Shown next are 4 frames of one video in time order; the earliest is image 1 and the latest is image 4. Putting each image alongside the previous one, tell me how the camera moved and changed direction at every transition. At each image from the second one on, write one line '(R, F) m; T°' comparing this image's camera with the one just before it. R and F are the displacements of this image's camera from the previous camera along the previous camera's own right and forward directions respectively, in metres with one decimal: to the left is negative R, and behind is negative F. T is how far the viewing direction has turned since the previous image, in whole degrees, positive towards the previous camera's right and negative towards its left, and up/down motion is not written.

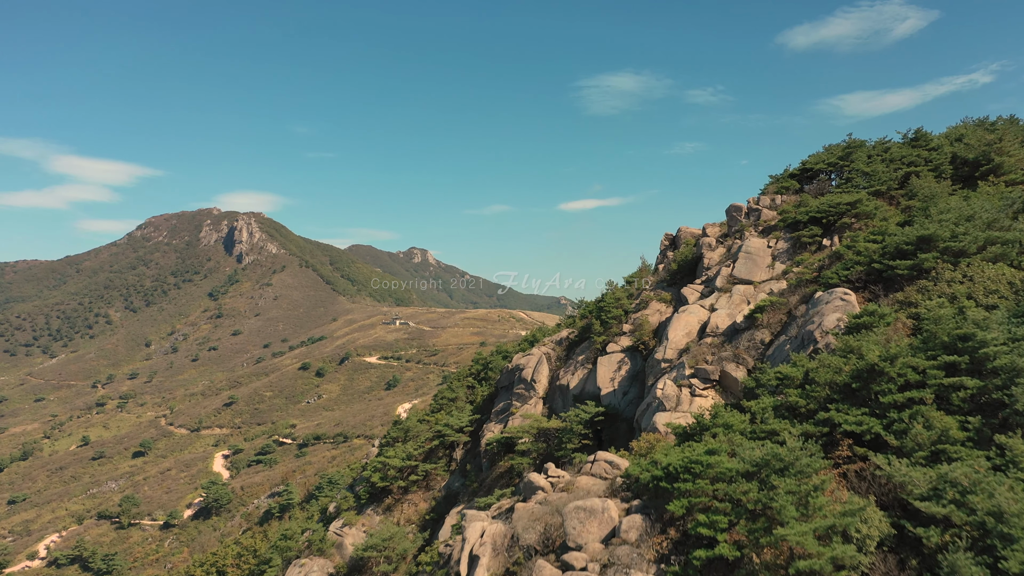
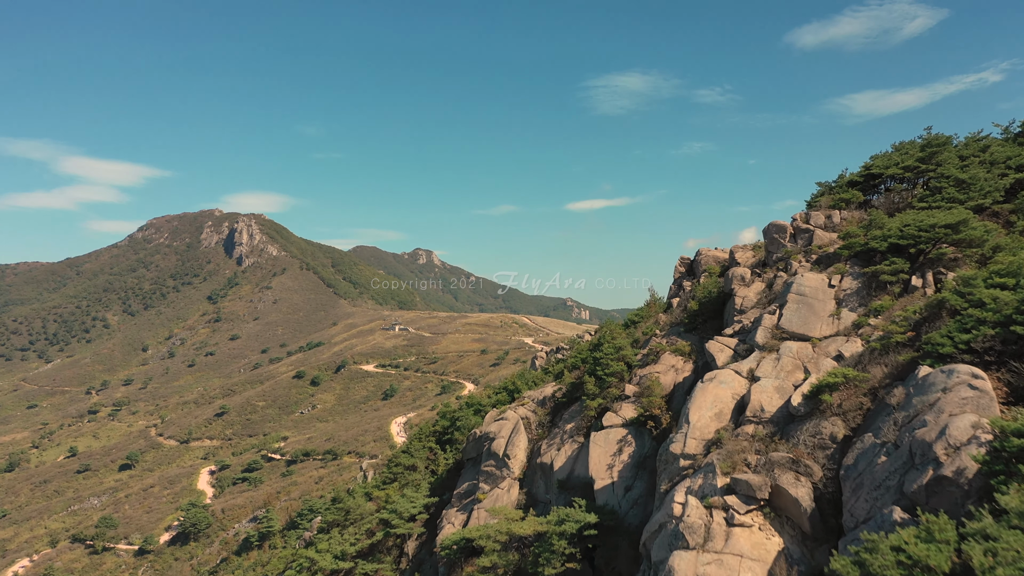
(+2.6, +9.5) m; -1°
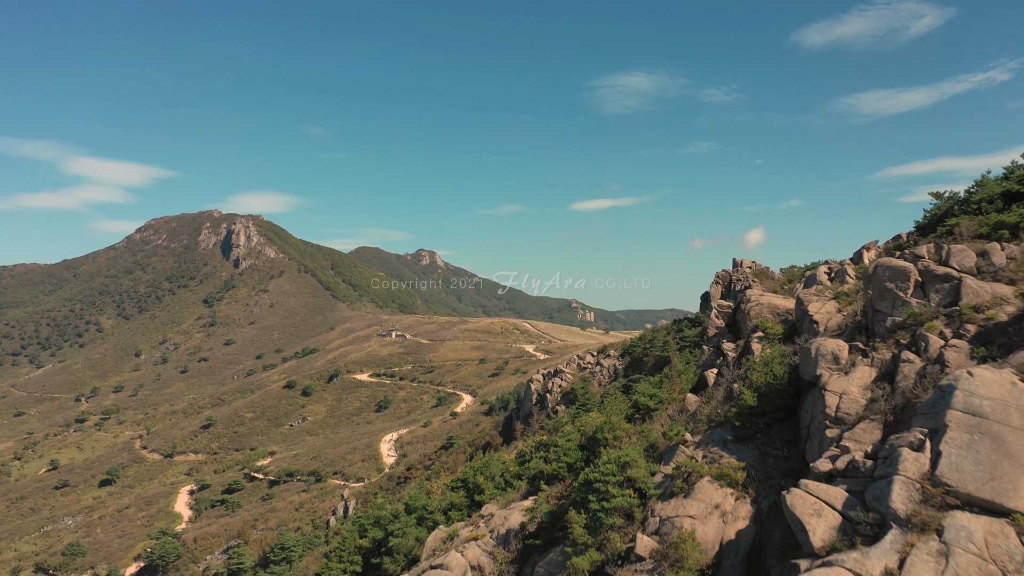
(+2.6, +11.2) m; -1°
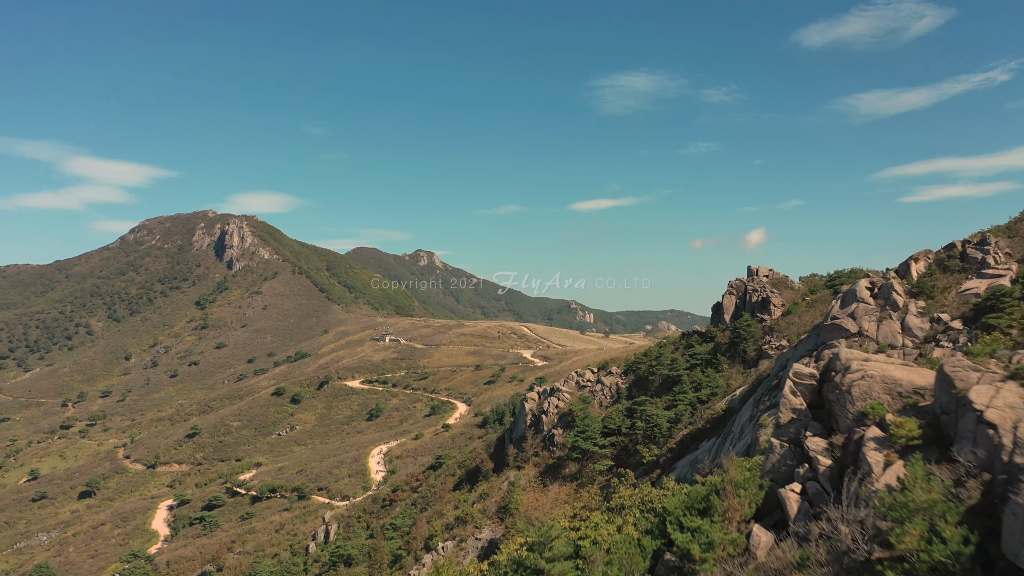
(+1.4, +8.3) m; 0°
